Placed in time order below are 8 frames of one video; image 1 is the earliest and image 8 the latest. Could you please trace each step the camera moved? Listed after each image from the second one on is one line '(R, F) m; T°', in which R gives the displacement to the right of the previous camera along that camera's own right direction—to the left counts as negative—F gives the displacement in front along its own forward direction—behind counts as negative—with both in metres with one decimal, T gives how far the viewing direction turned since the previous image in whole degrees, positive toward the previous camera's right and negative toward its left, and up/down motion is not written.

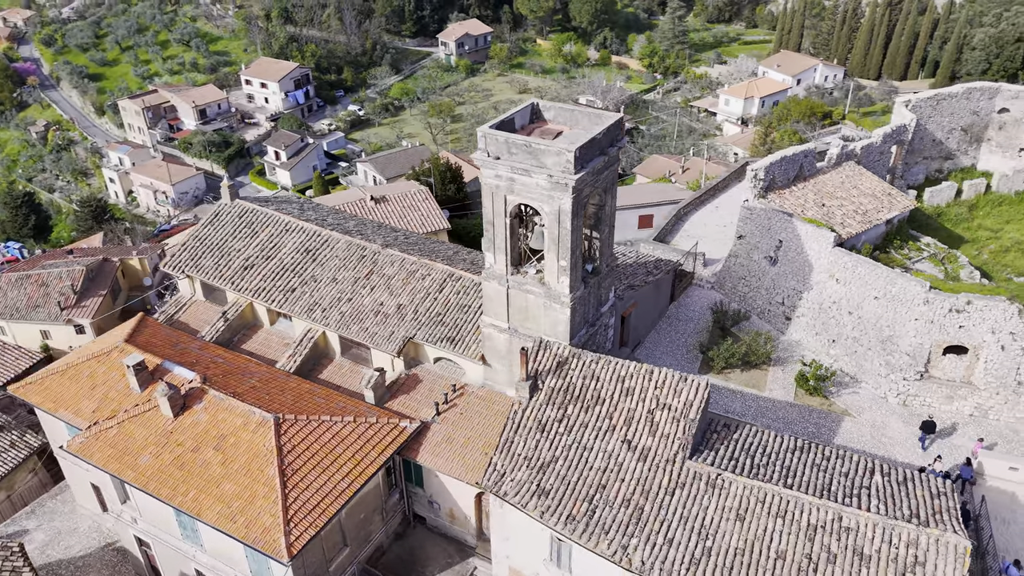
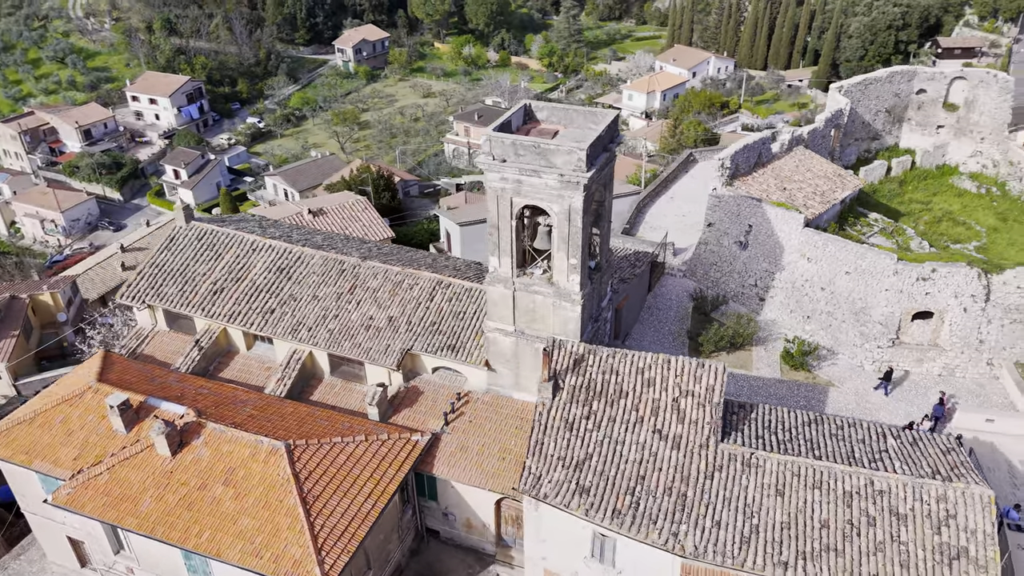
(-2.8, +0.3) m; +7°
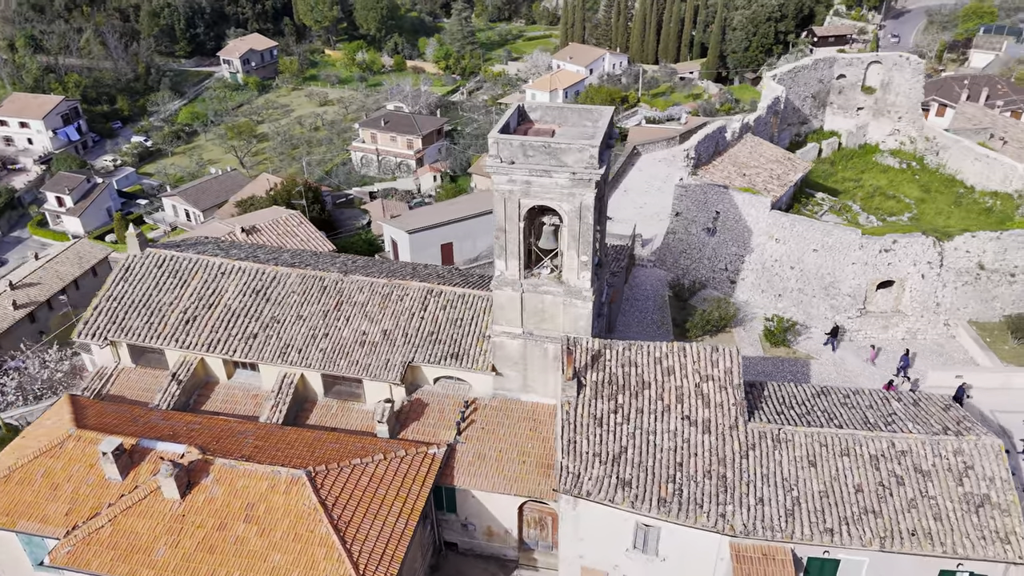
(-2.9, +0.3) m; +8°
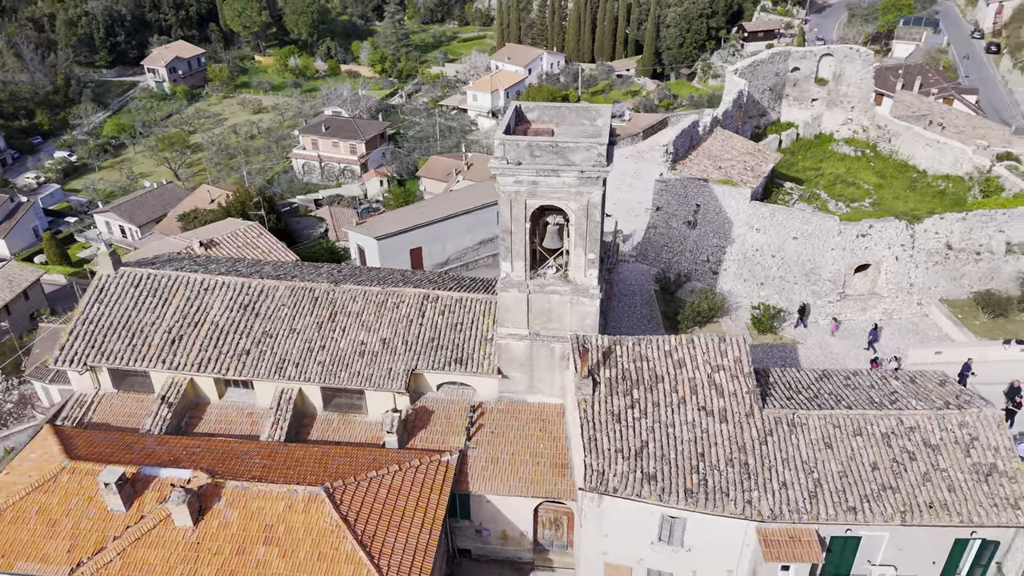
(-1.8, +0.2) m; +5°
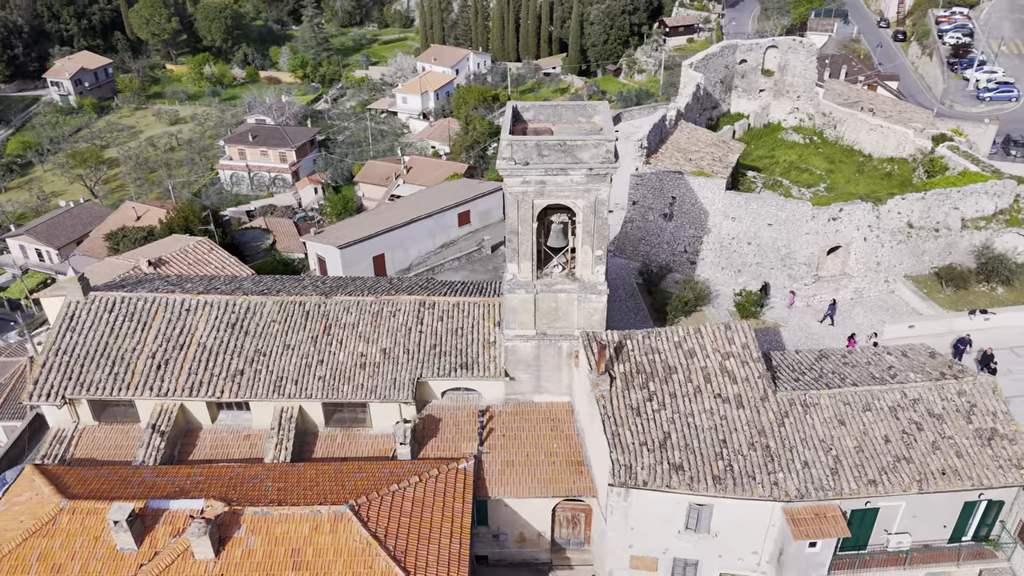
(-2.1, +0.2) m; +5°
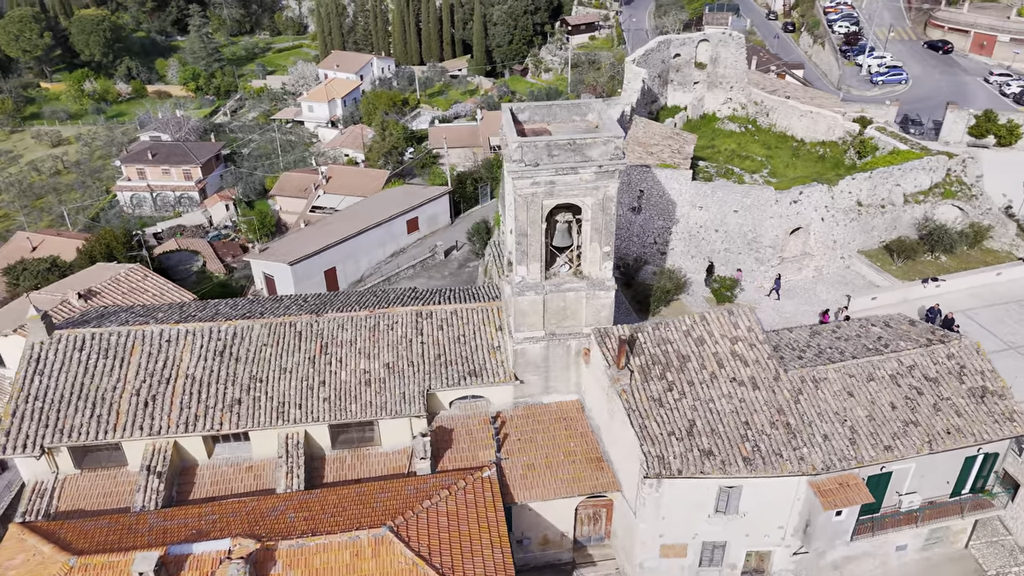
(-2.8, +0.3) m; +7°
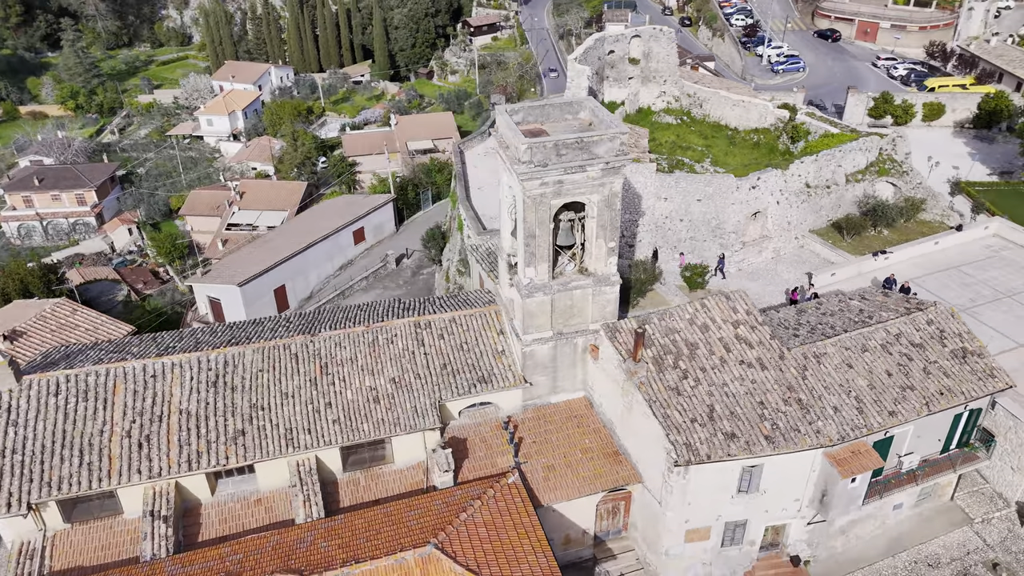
(-2.8, +0.3) m; +7°
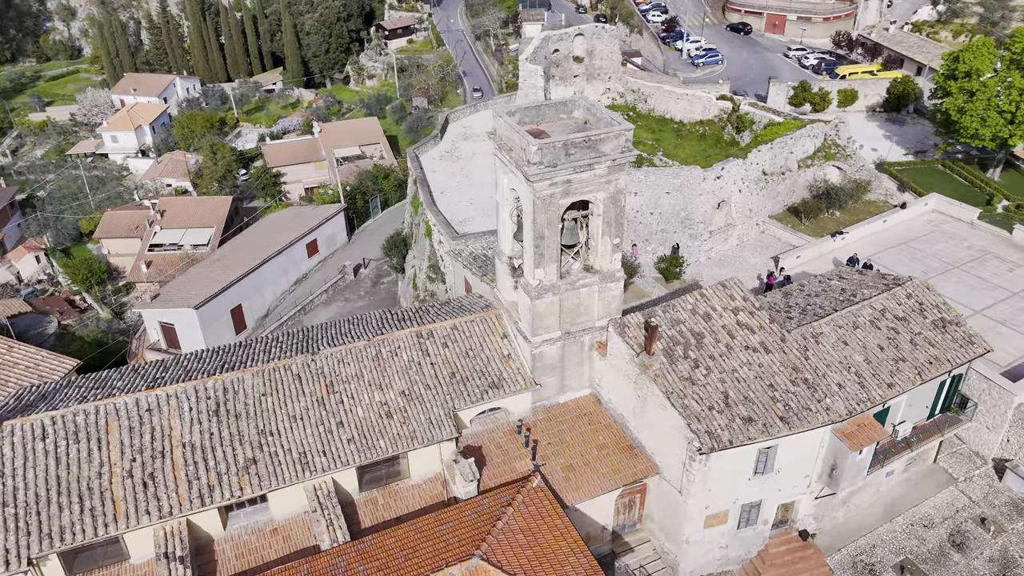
(-2.4, +0.3) m; +6°
